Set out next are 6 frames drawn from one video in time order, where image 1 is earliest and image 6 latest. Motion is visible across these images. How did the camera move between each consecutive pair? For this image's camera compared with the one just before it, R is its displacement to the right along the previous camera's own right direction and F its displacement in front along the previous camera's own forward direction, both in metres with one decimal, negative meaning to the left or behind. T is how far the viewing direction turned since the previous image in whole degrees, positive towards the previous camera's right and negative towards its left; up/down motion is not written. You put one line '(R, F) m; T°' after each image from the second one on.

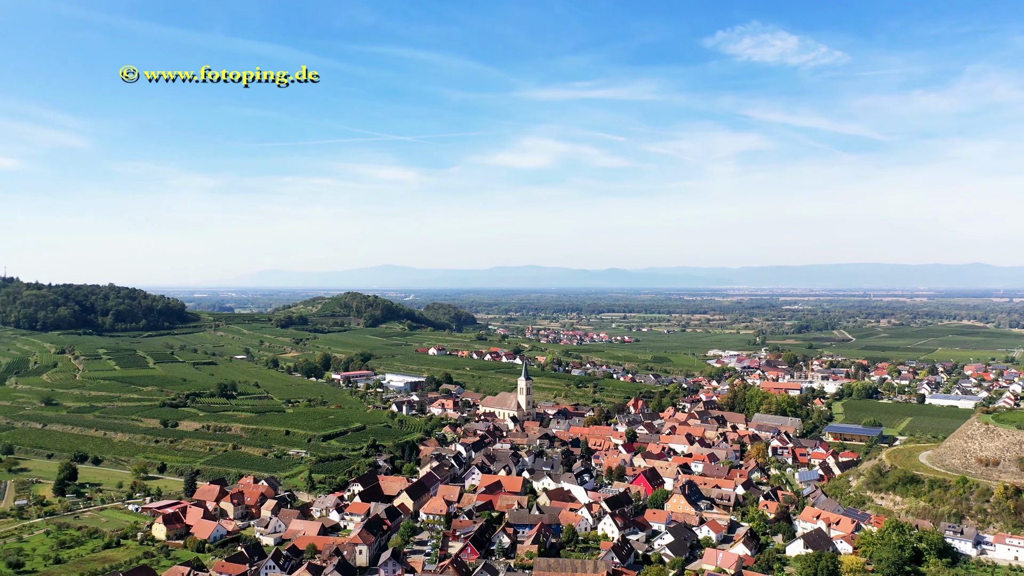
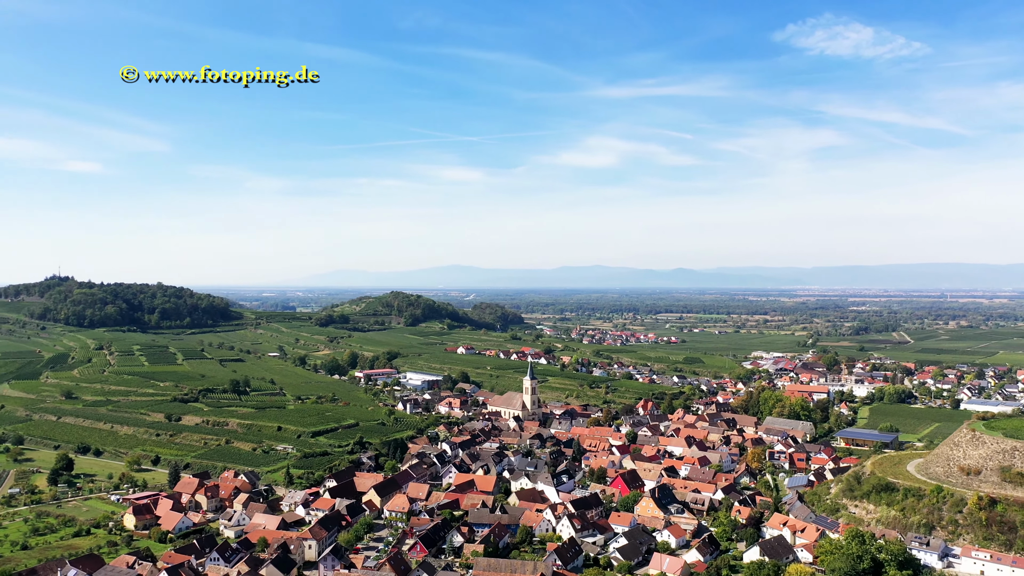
(+2.9, +0.2) m; -4°
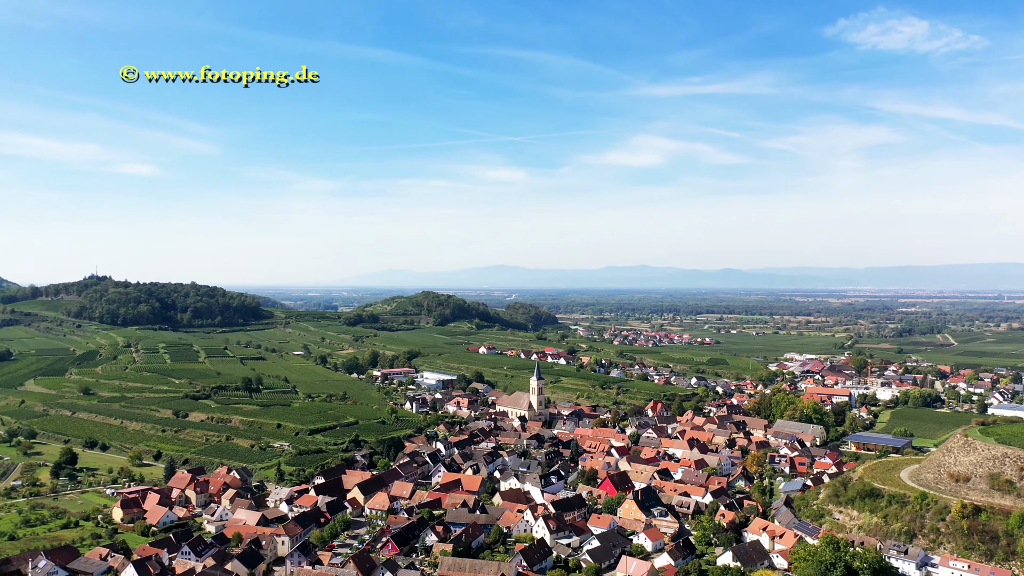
(+1.9, +0.1) m; -3°
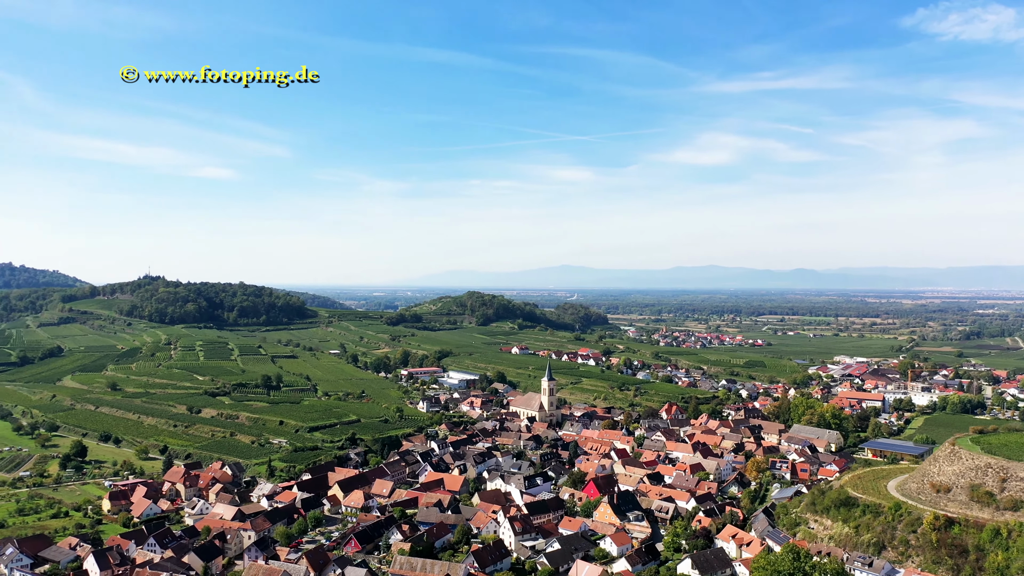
(+2.7, +0.1) m; -4°
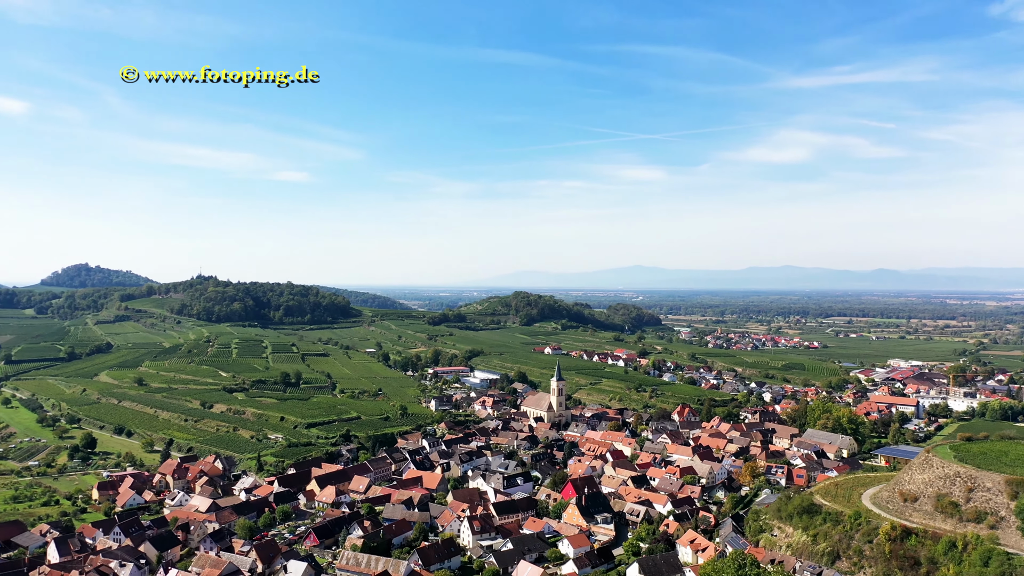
(+3.0, +0.1) m; -4°
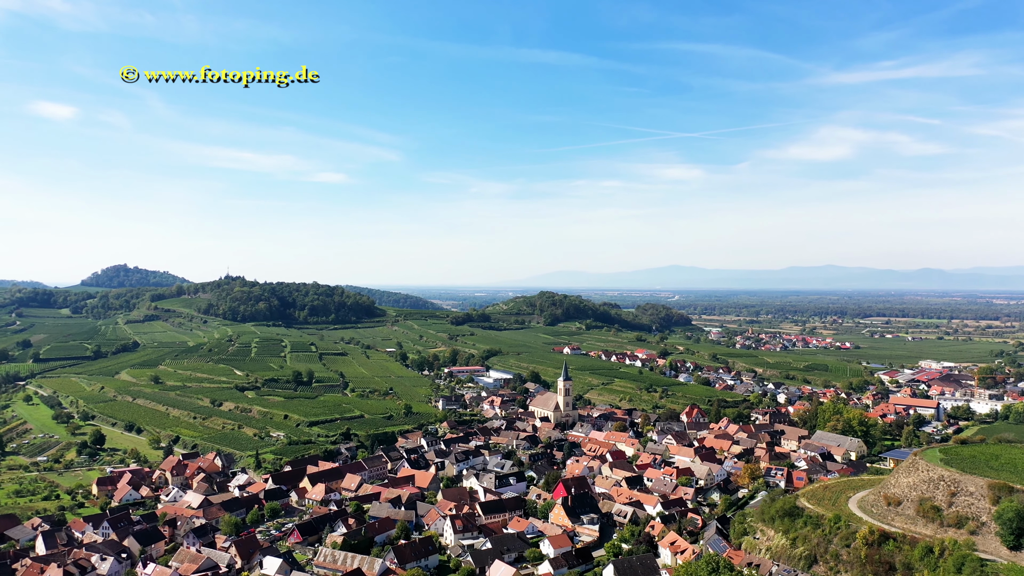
(+1.5, 0.0) m; -2°
